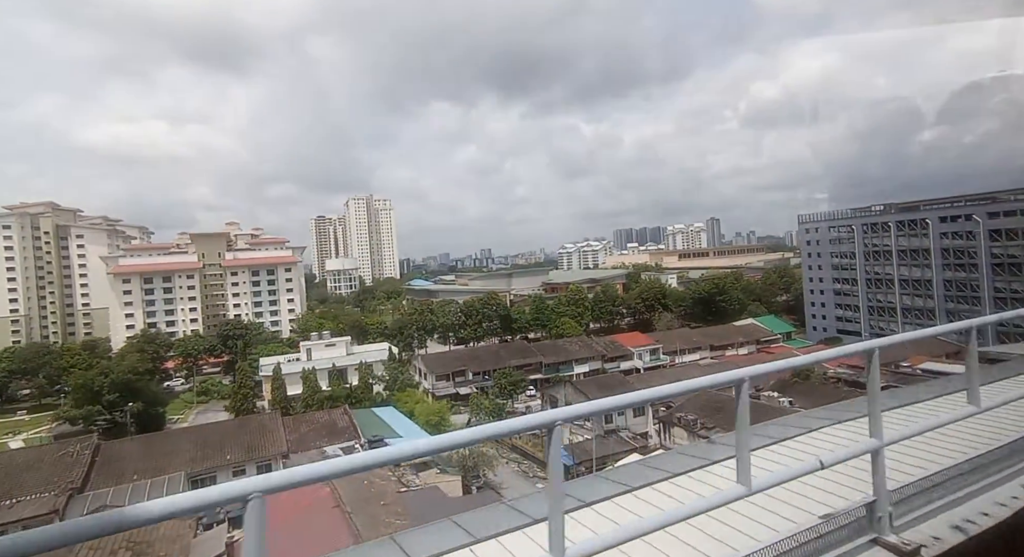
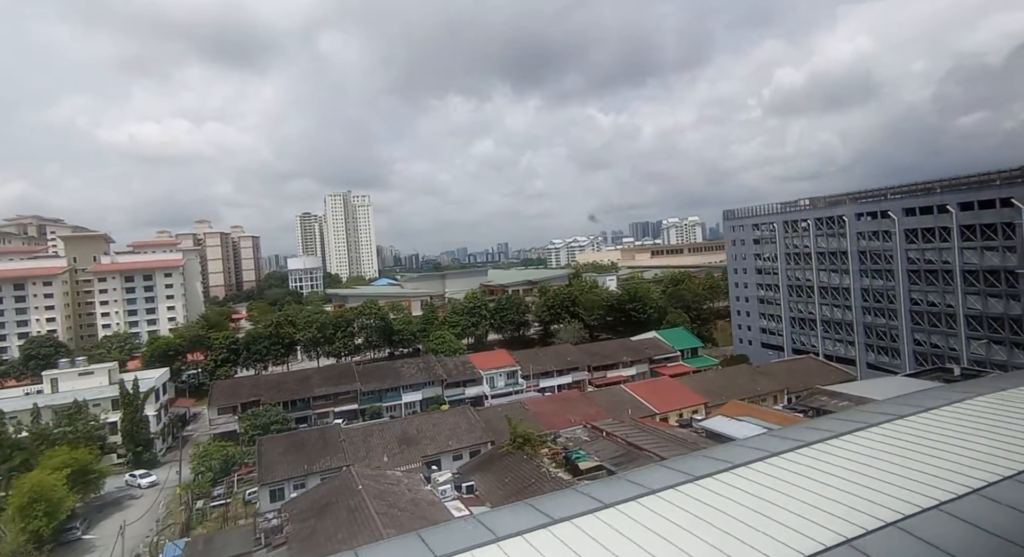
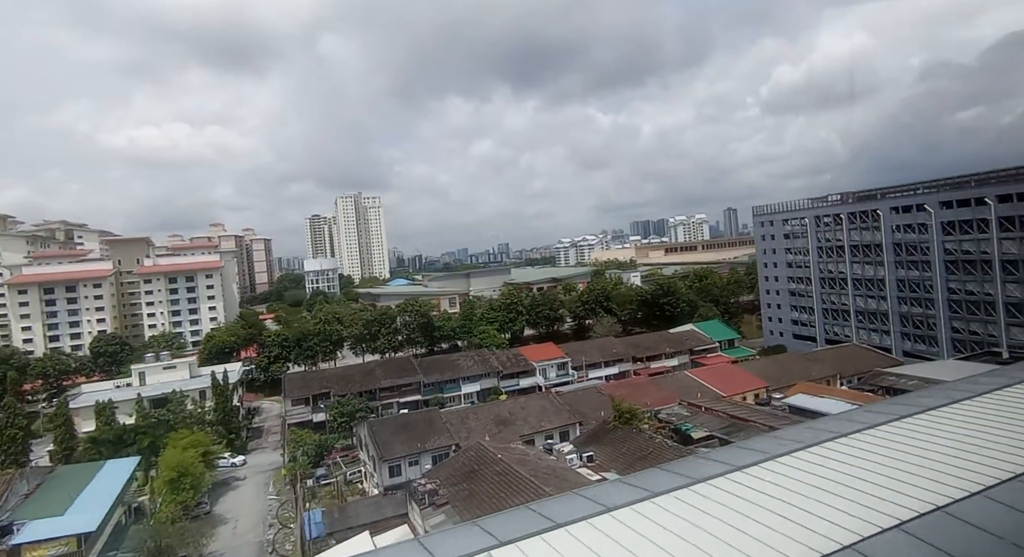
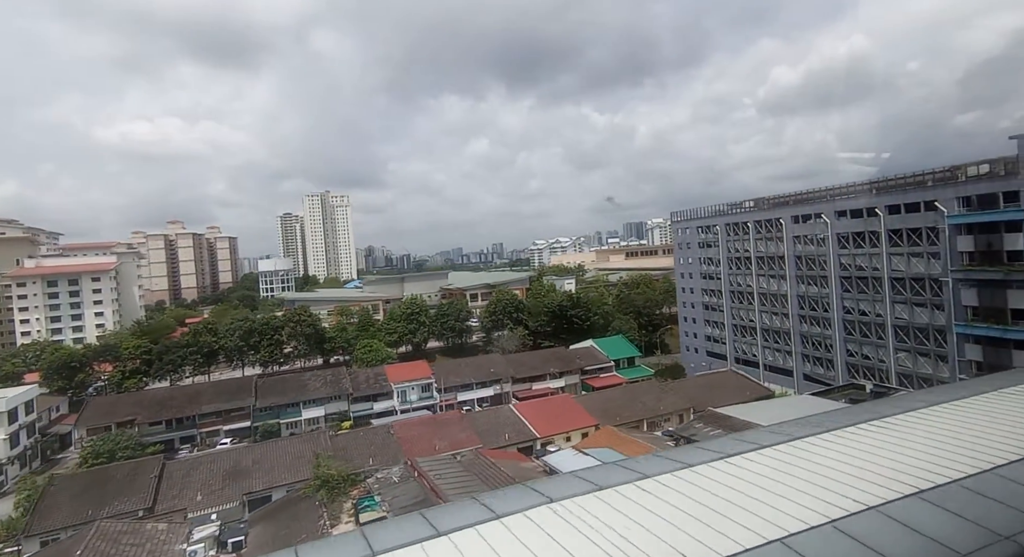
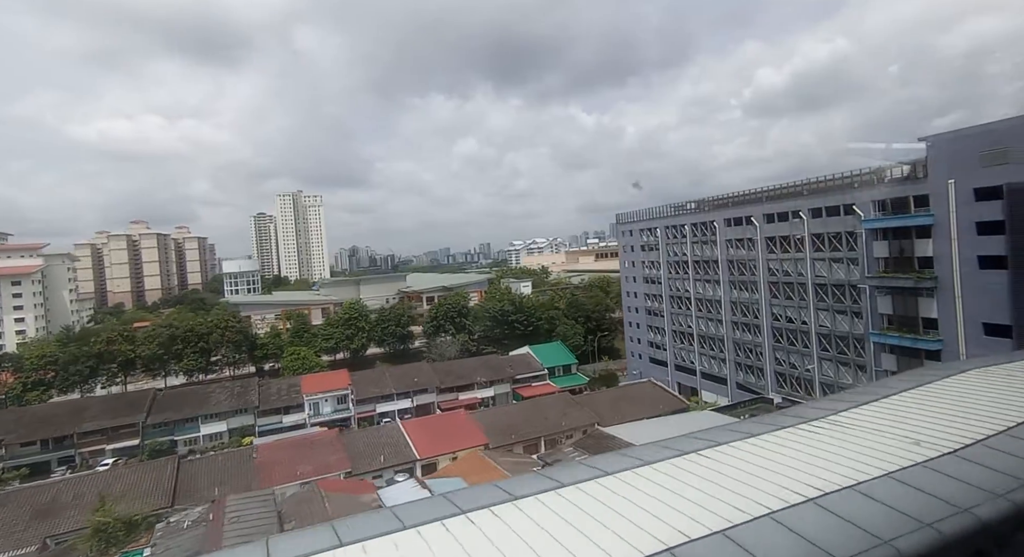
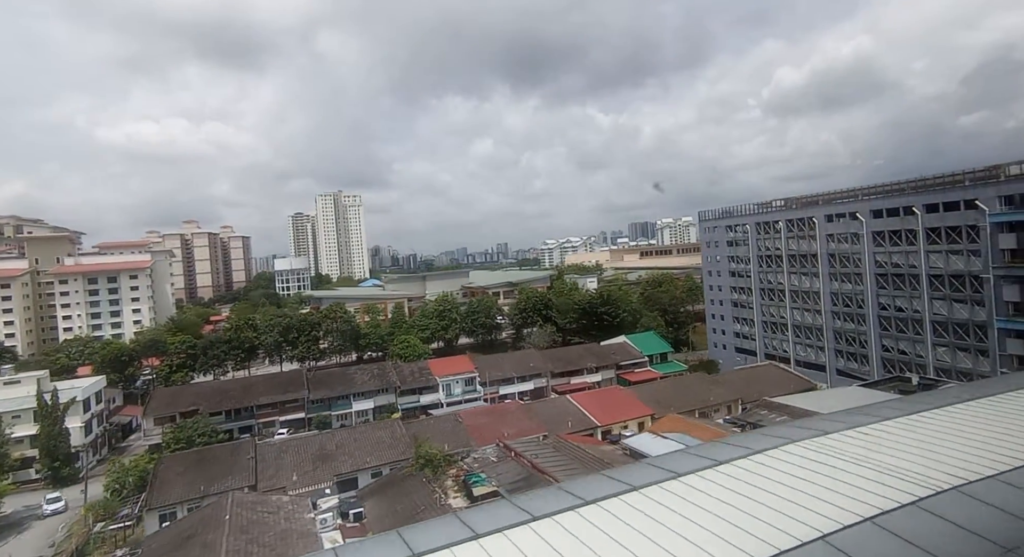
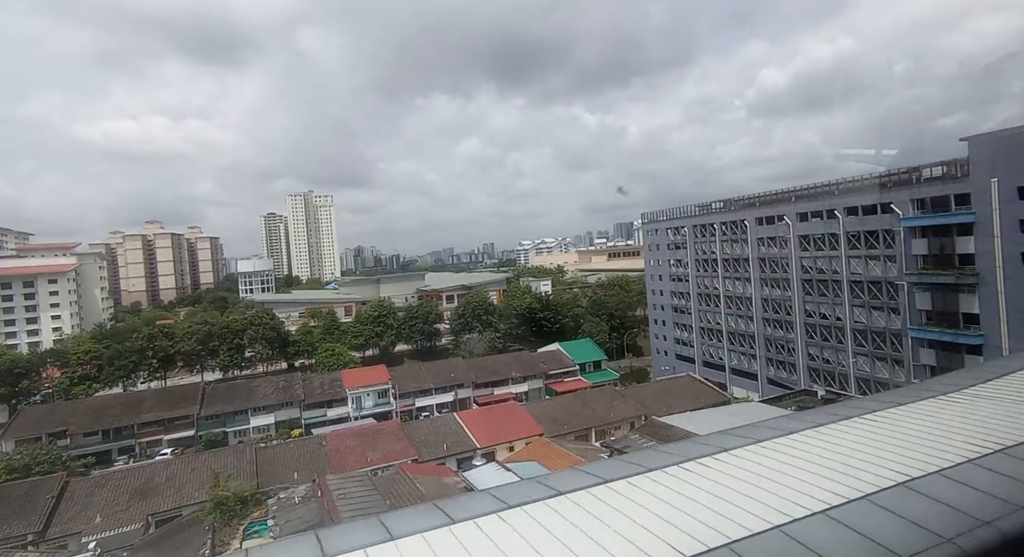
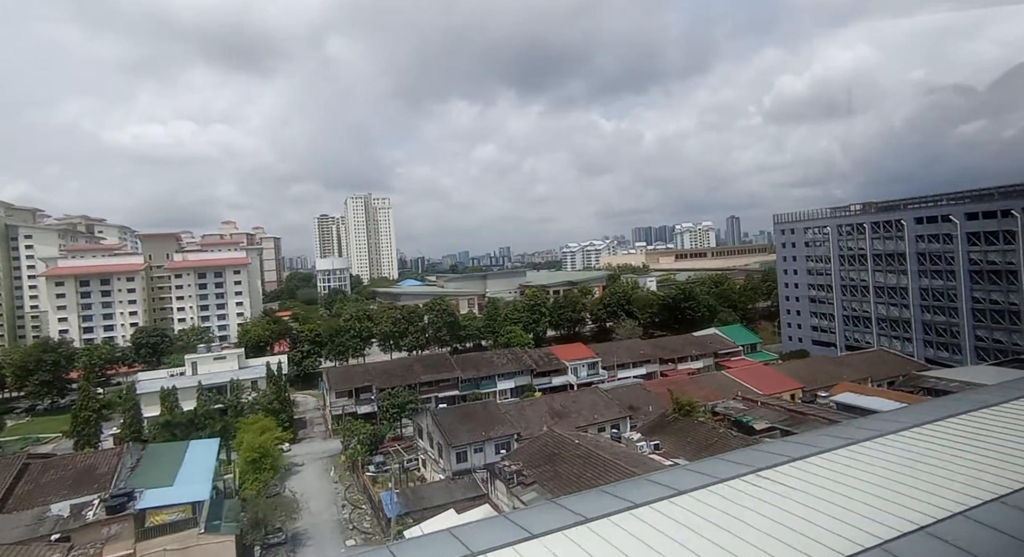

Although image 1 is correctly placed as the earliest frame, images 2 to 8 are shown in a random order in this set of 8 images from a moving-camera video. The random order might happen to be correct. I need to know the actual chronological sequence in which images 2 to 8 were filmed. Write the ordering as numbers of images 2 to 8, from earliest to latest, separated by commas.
8, 3, 2, 6, 4, 7, 5
